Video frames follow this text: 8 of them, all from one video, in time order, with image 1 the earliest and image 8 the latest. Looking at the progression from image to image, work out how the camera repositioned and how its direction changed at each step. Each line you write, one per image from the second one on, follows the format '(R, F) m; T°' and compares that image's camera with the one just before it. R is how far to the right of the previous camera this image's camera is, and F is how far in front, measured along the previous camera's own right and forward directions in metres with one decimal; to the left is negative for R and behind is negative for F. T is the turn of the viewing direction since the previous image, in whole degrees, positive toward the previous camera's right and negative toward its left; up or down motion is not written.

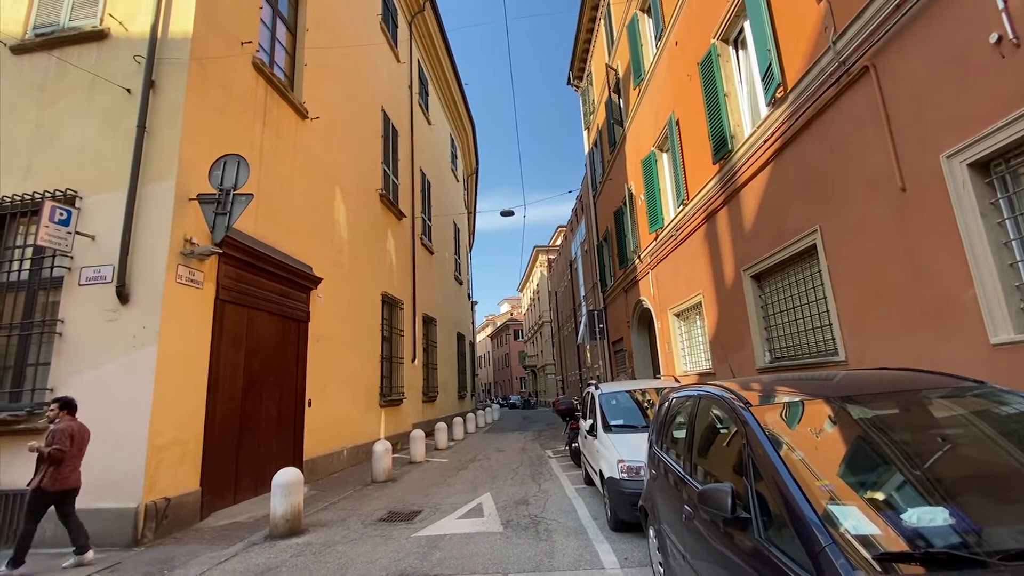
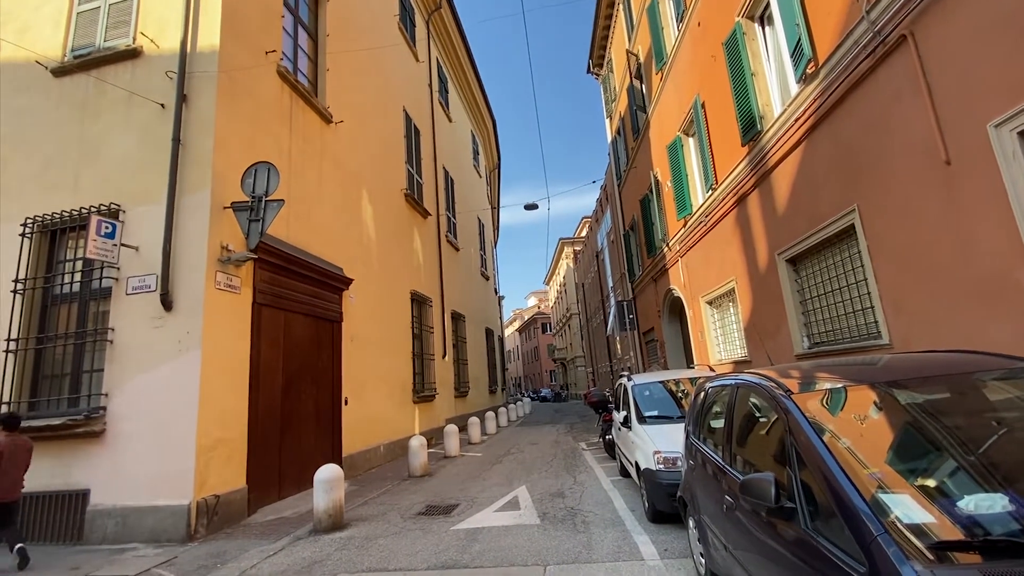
(0.0, 0.0) m; -3°
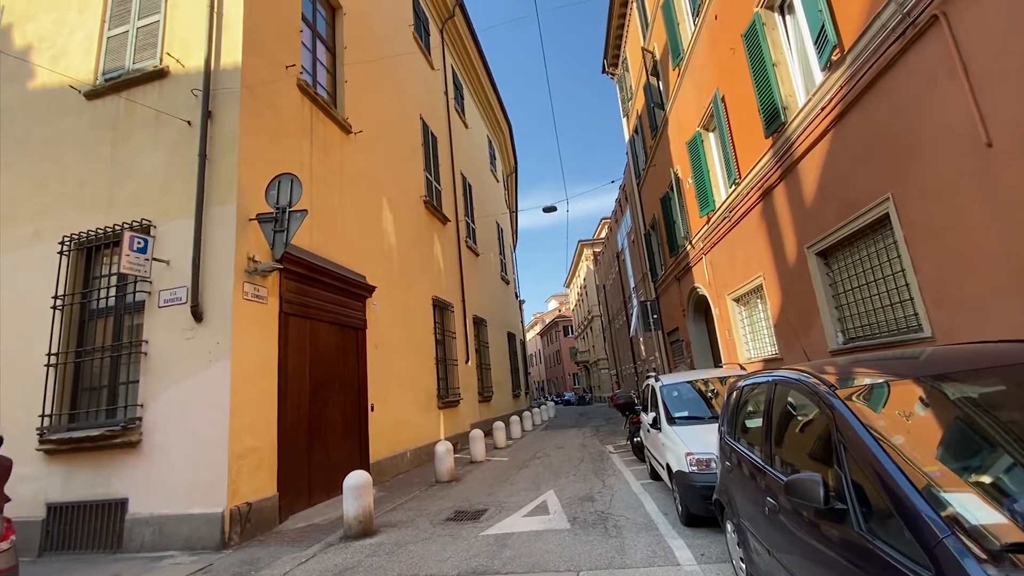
(0.0, 0.0) m; -2°
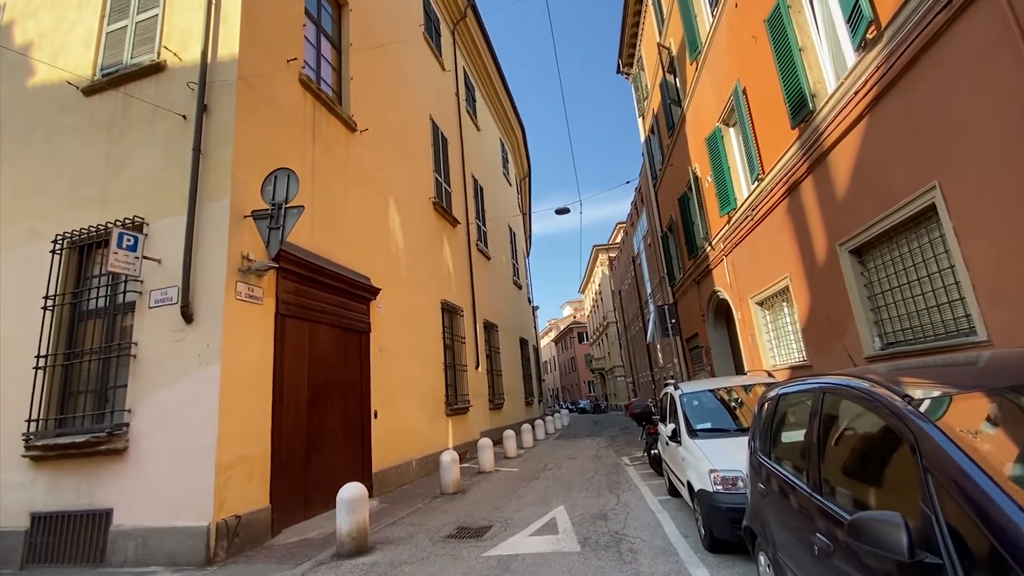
(+0.1, +0.4) m; -2°
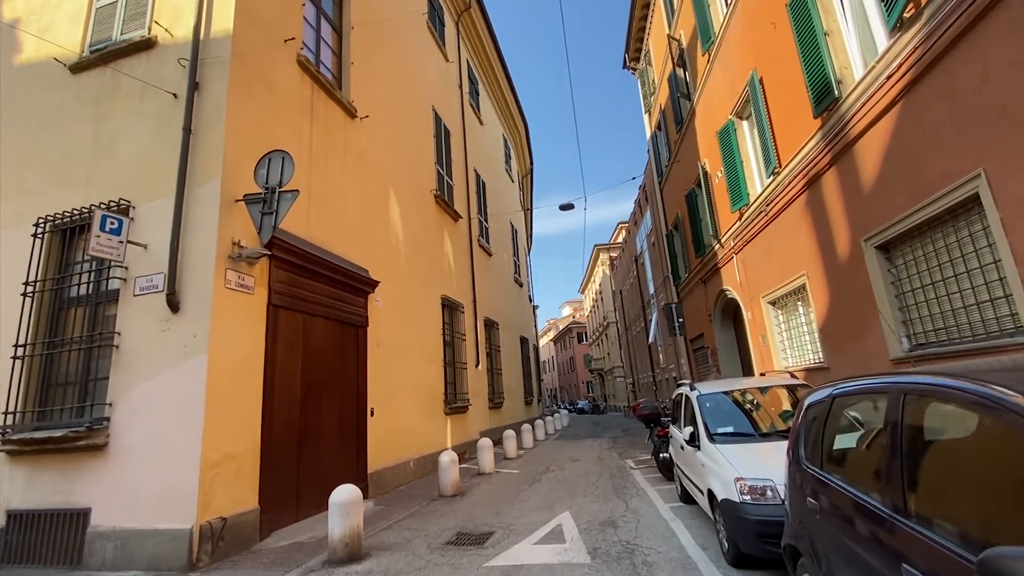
(-0.1, +0.3) m; 0°
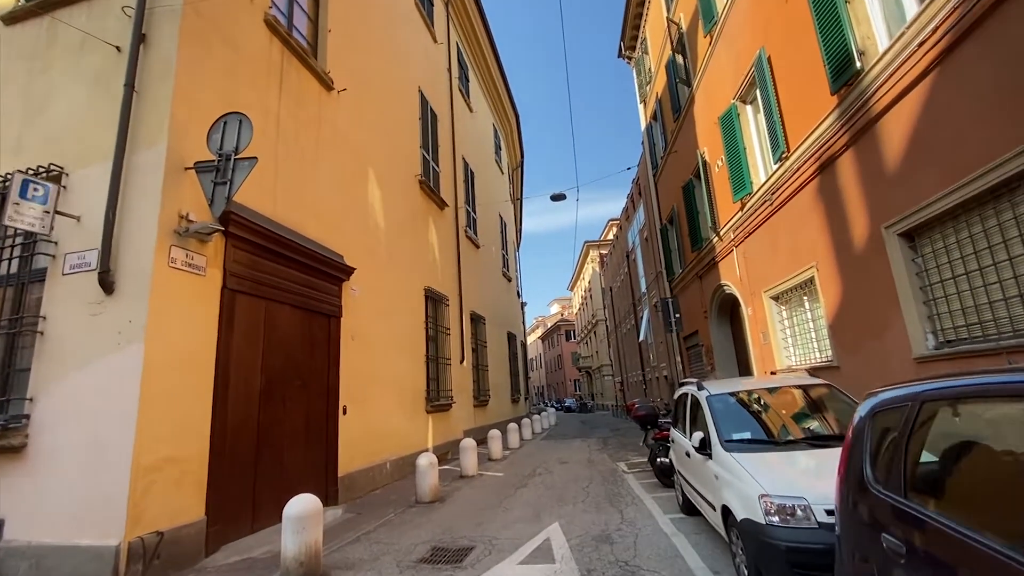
(0.0, +0.6) m; +1°
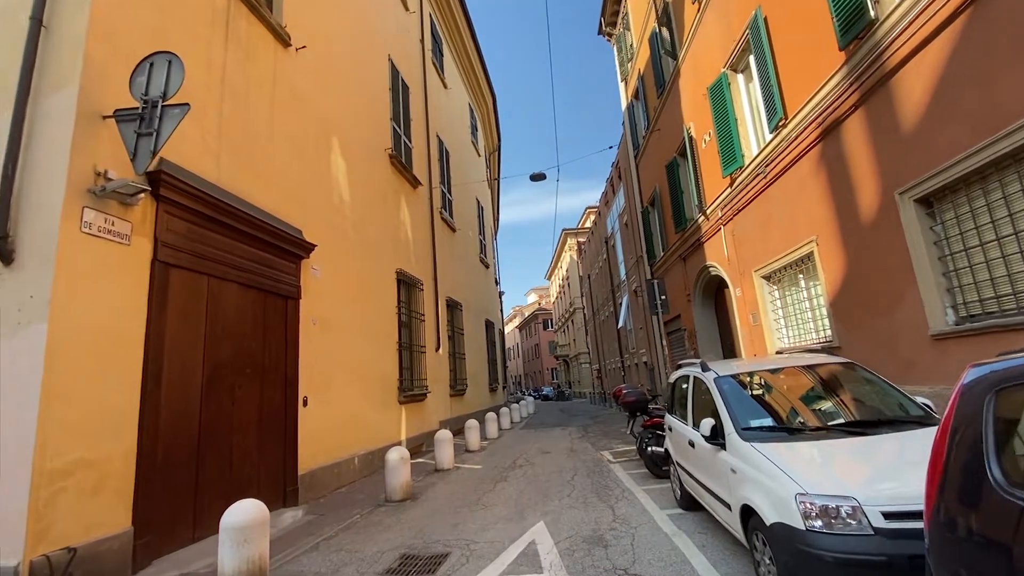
(0.0, +0.6) m; +3°
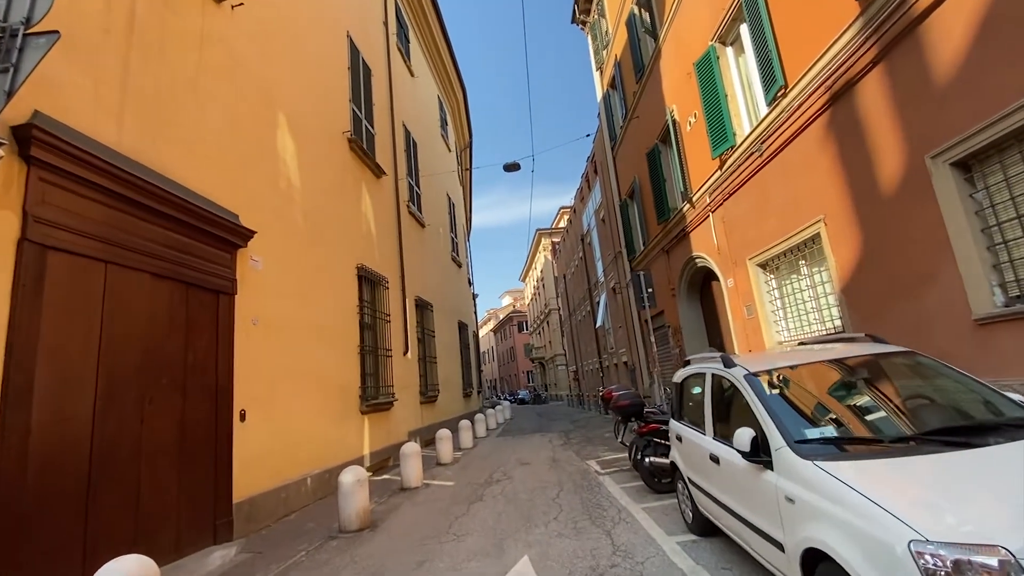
(0.0, +0.9) m; +3°
